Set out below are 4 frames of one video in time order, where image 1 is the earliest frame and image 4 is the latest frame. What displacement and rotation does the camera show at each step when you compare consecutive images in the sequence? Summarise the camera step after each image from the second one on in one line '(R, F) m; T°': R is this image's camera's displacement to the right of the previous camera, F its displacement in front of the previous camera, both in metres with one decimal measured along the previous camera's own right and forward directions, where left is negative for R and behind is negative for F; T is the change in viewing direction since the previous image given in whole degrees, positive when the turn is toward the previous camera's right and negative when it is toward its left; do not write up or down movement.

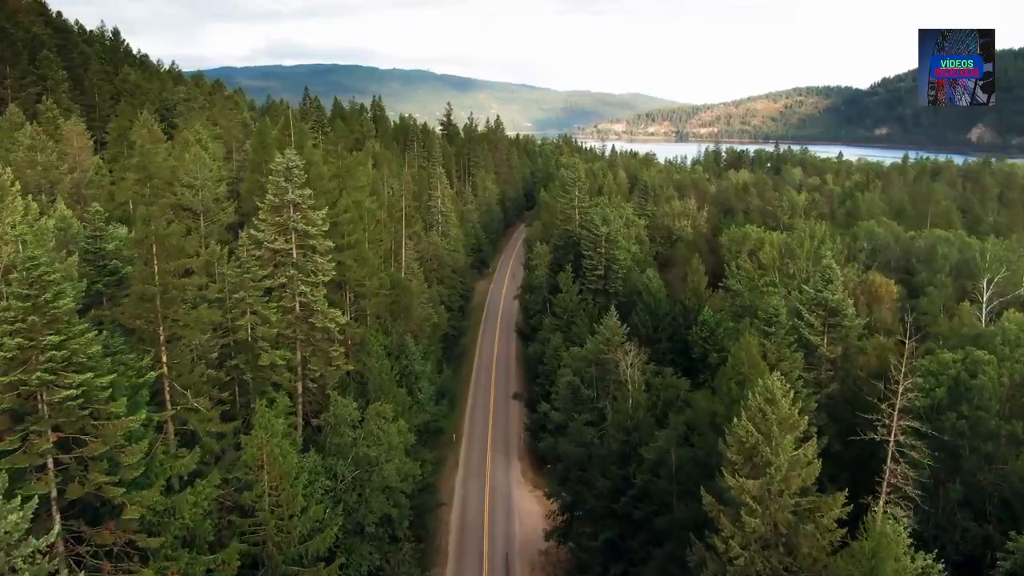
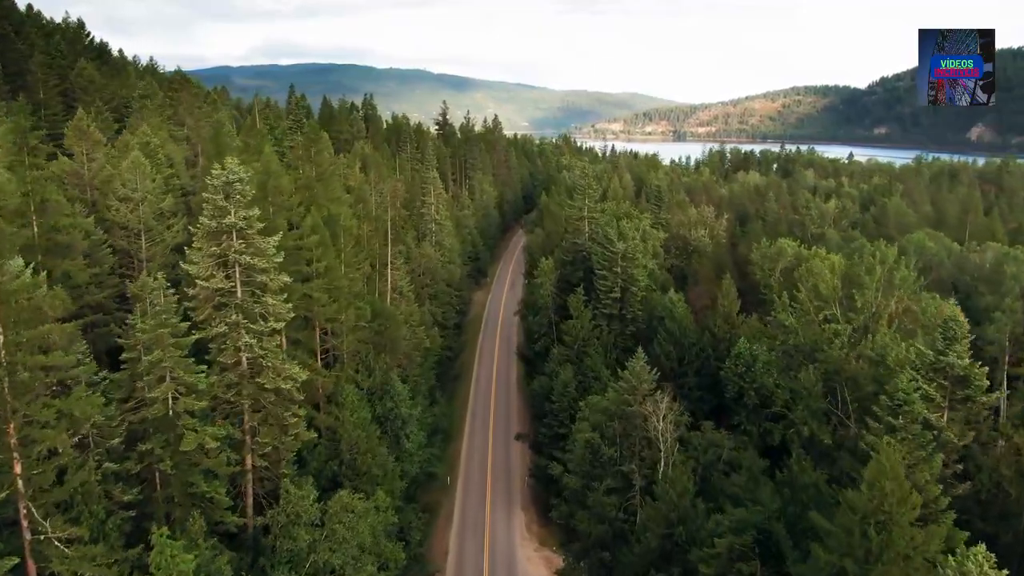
(-0.4, +8.4) m; 0°
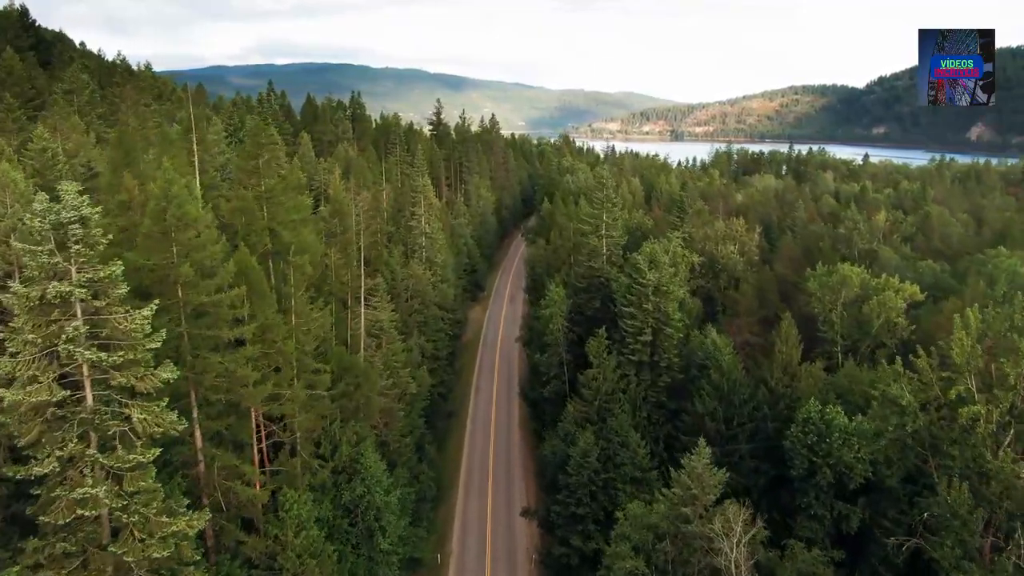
(-0.5, +11.1) m; 0°
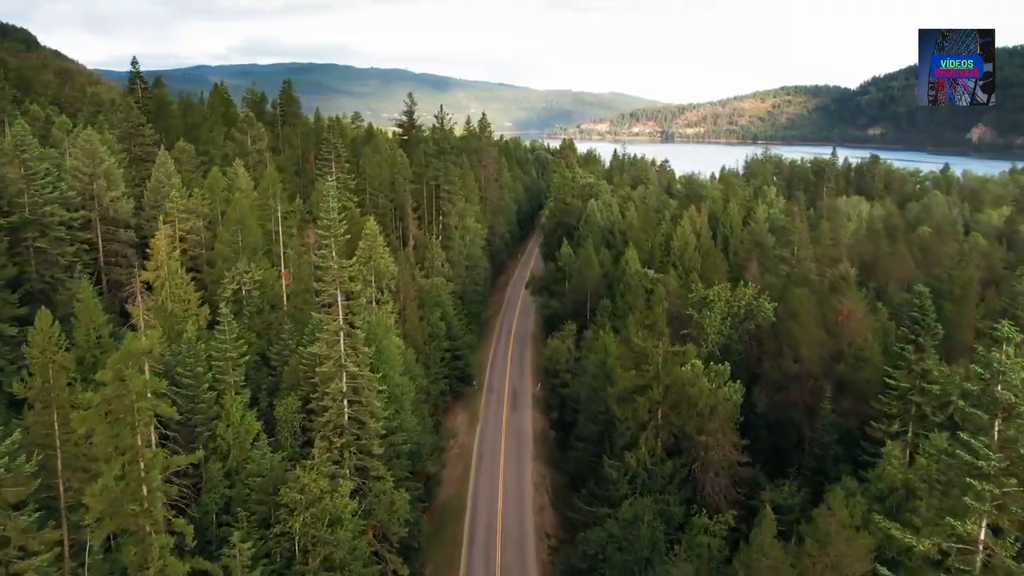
(-1.7, +42.9) m; +1°
